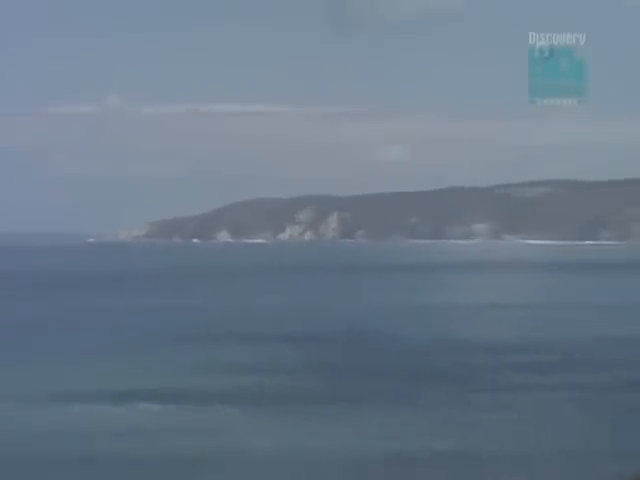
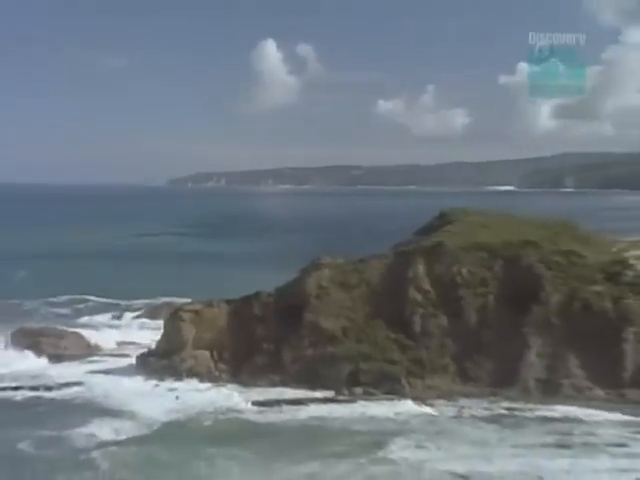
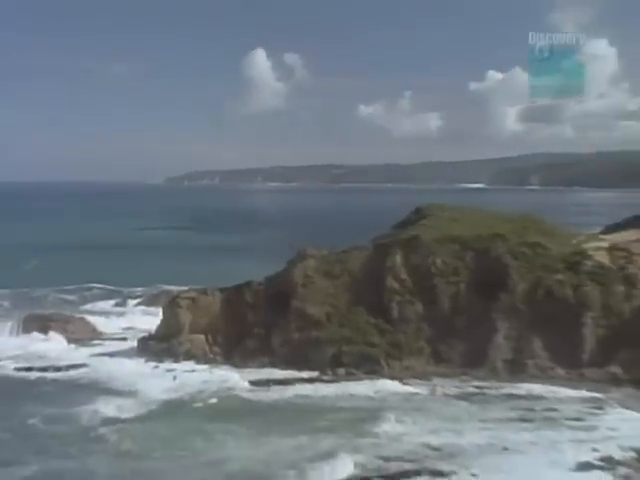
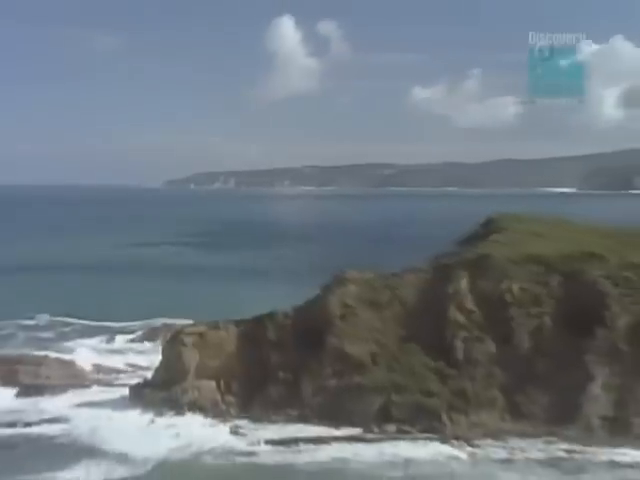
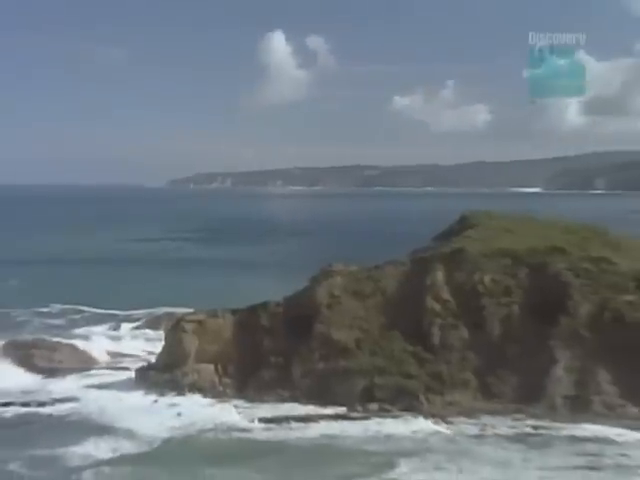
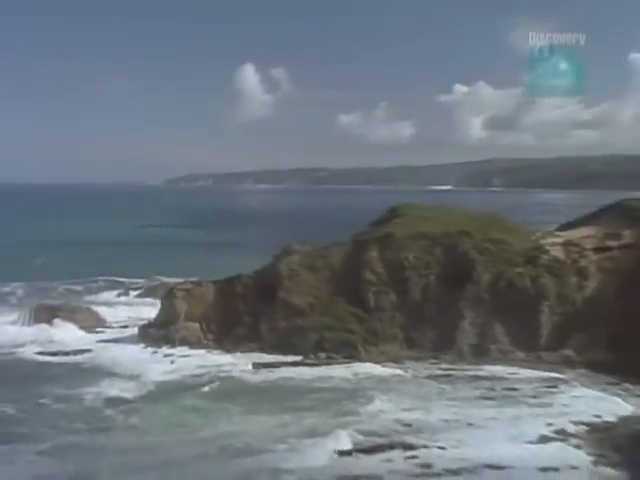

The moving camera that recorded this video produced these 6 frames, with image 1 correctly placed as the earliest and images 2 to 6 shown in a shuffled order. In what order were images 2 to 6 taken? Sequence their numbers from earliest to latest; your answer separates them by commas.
4, 5, 2, 3, 6
